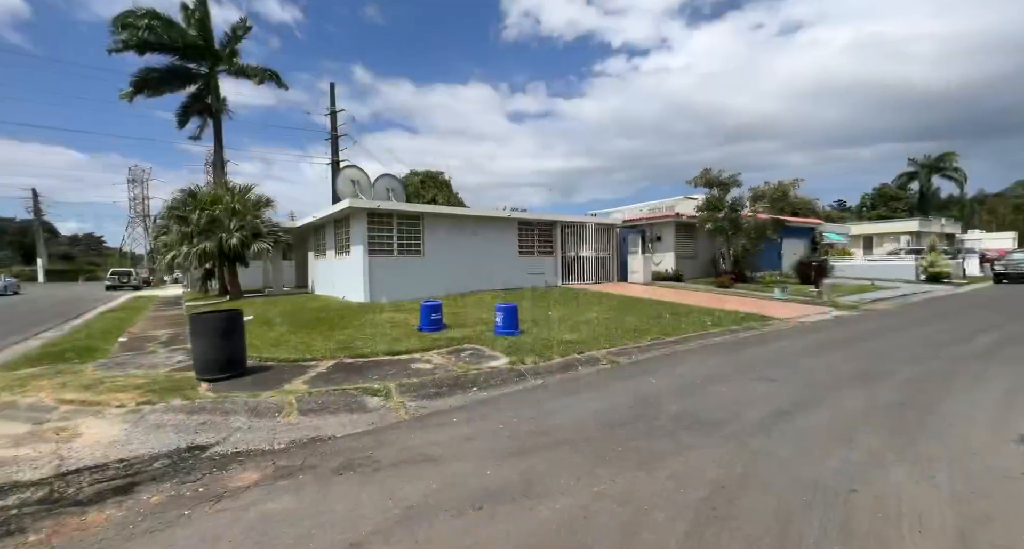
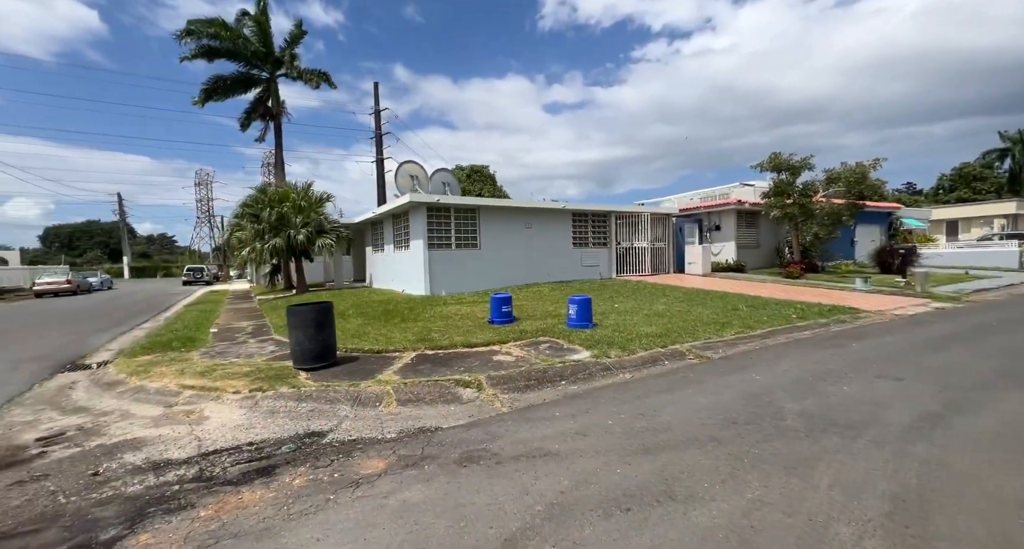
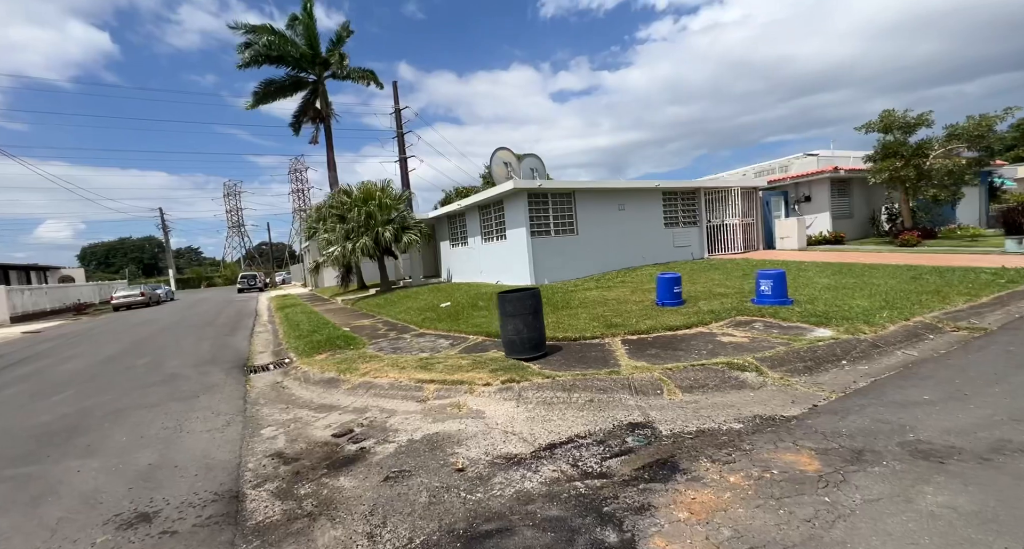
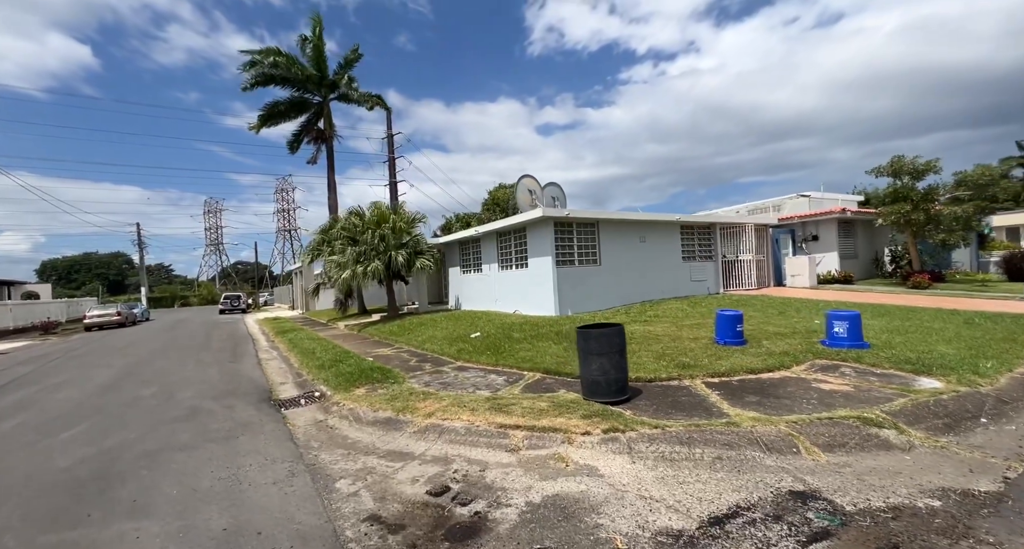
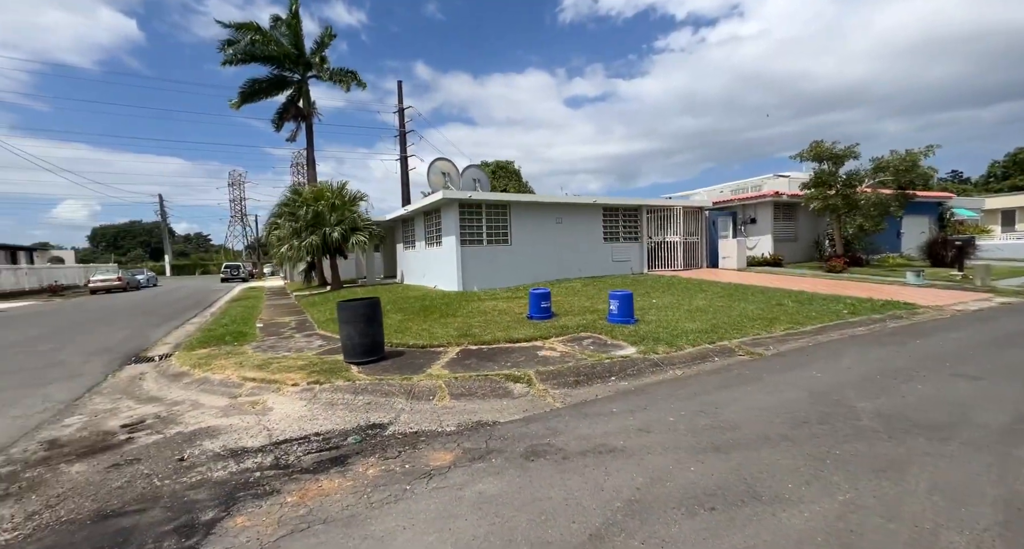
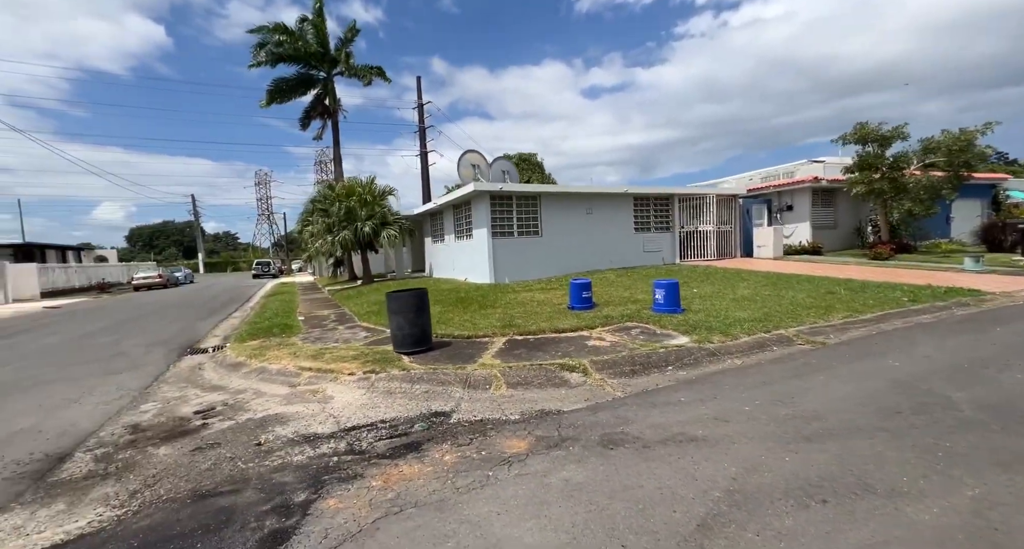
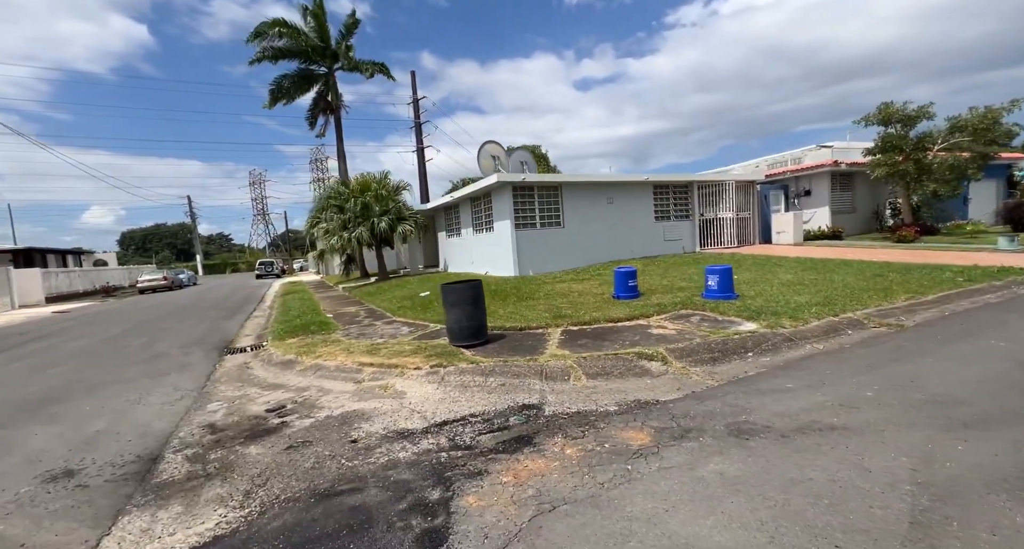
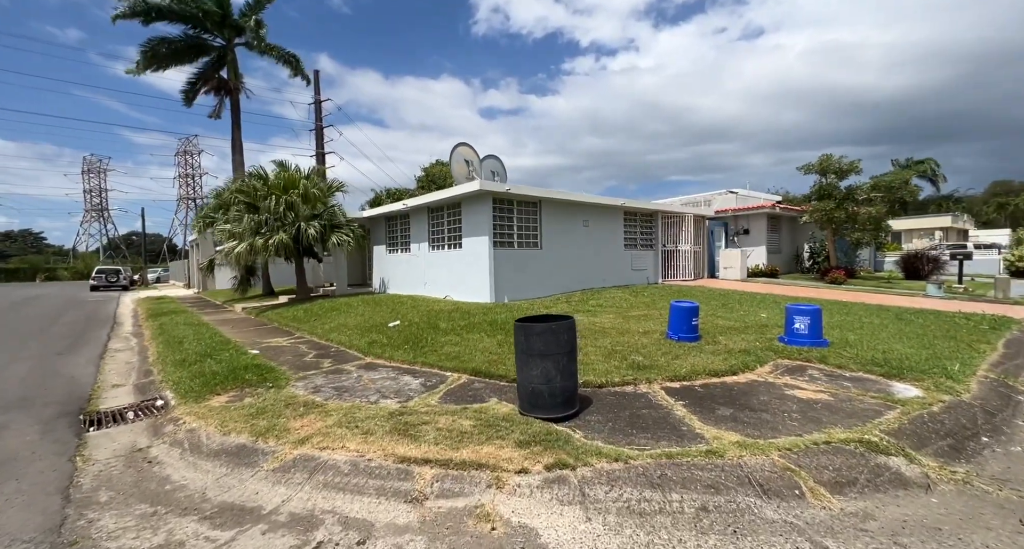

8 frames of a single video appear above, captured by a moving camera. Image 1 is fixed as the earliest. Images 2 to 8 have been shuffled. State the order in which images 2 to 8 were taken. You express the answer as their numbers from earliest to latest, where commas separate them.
2, 5, 6, 7, 3, 4, 8
